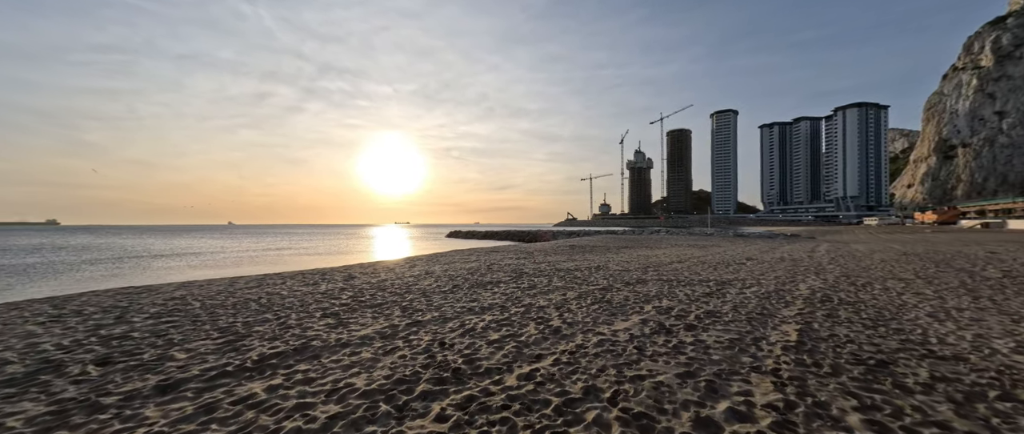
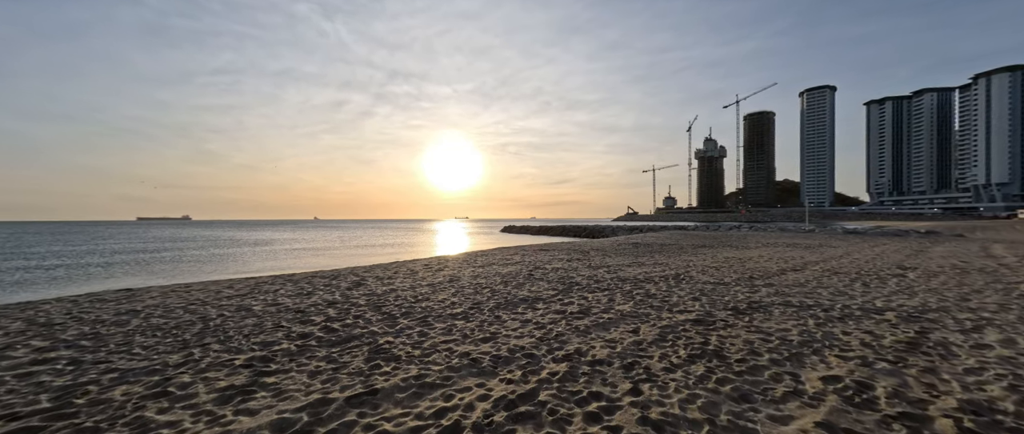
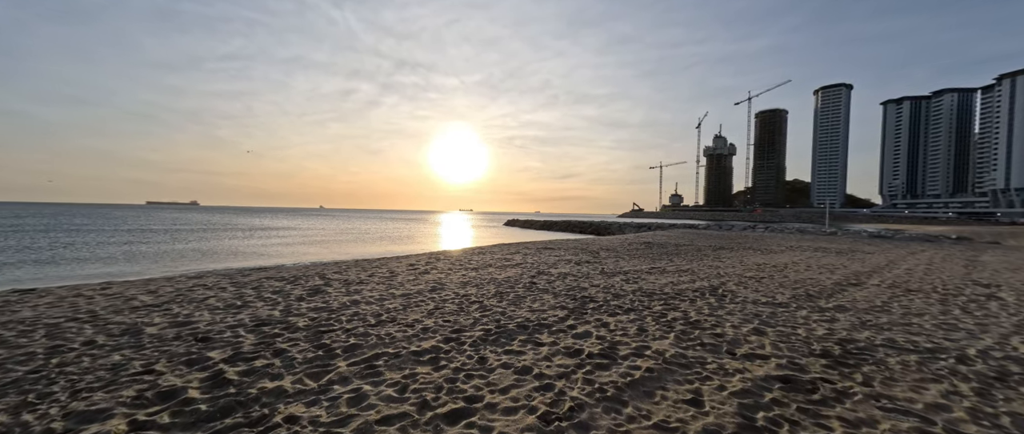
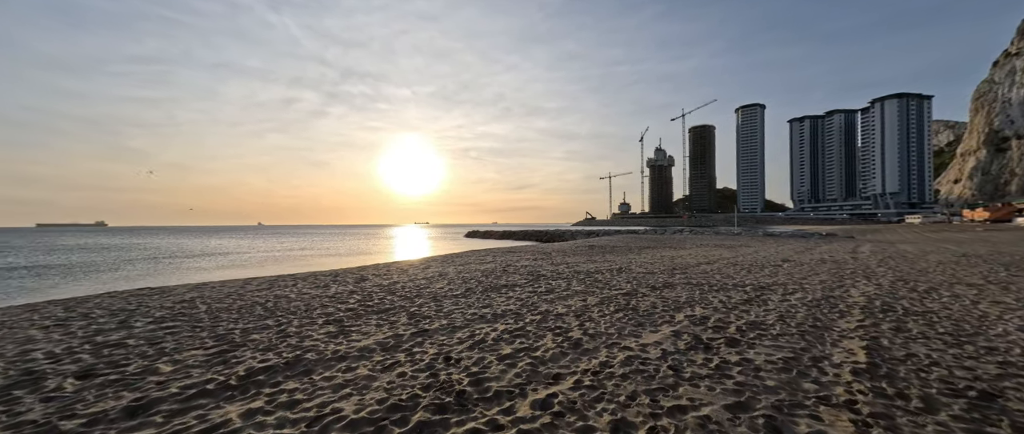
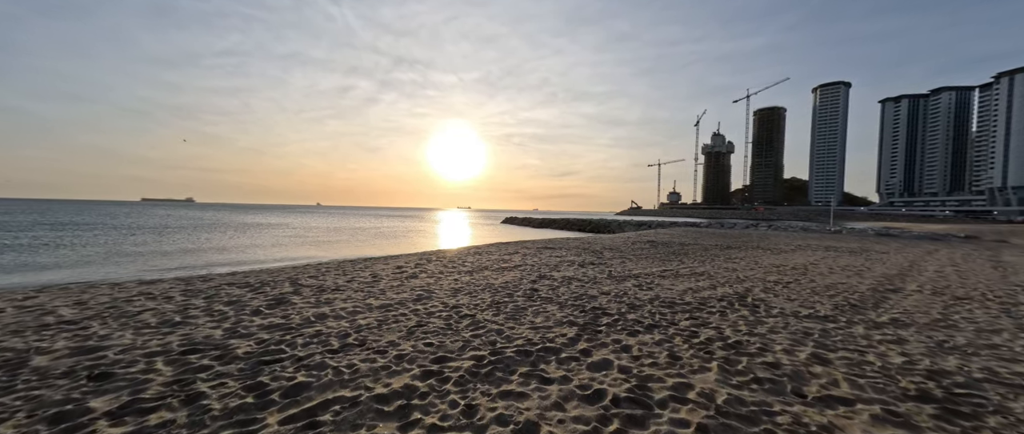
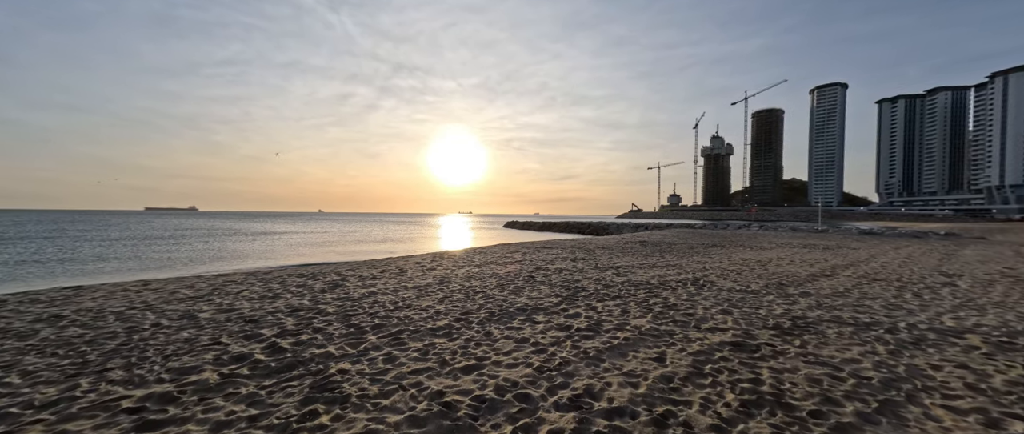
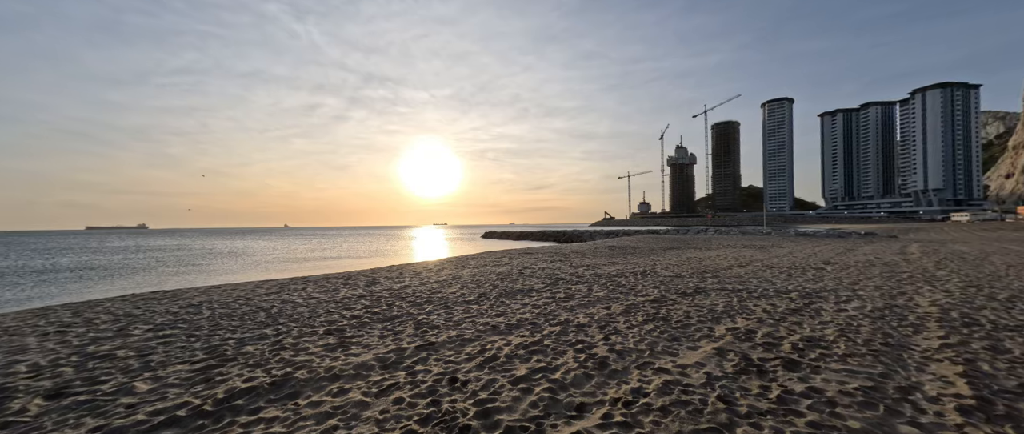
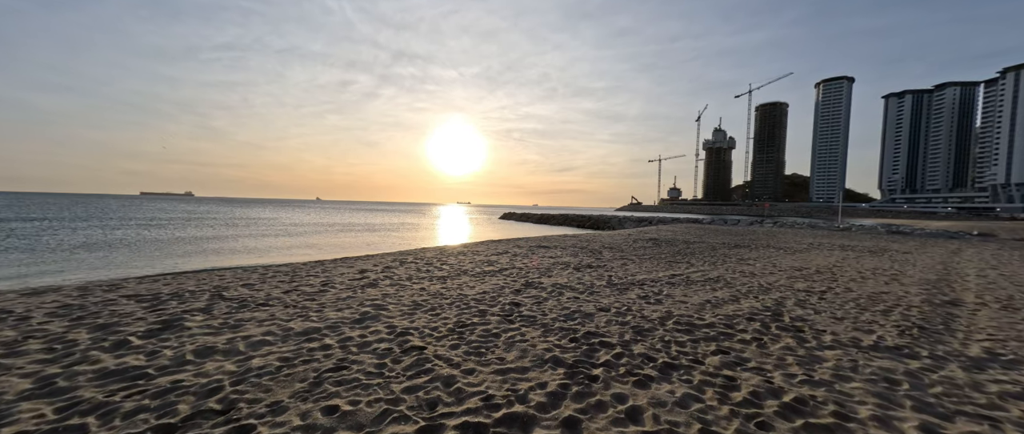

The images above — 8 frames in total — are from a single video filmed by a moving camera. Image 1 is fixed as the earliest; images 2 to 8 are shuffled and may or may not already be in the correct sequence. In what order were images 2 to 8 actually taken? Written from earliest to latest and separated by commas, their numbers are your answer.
4, 7, 2, 6, 3, 5, 8
